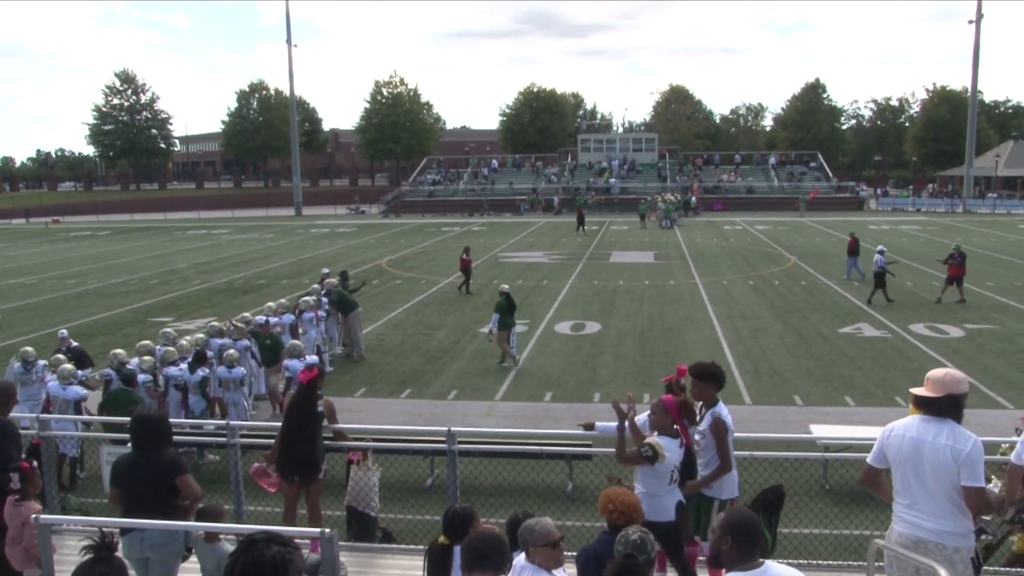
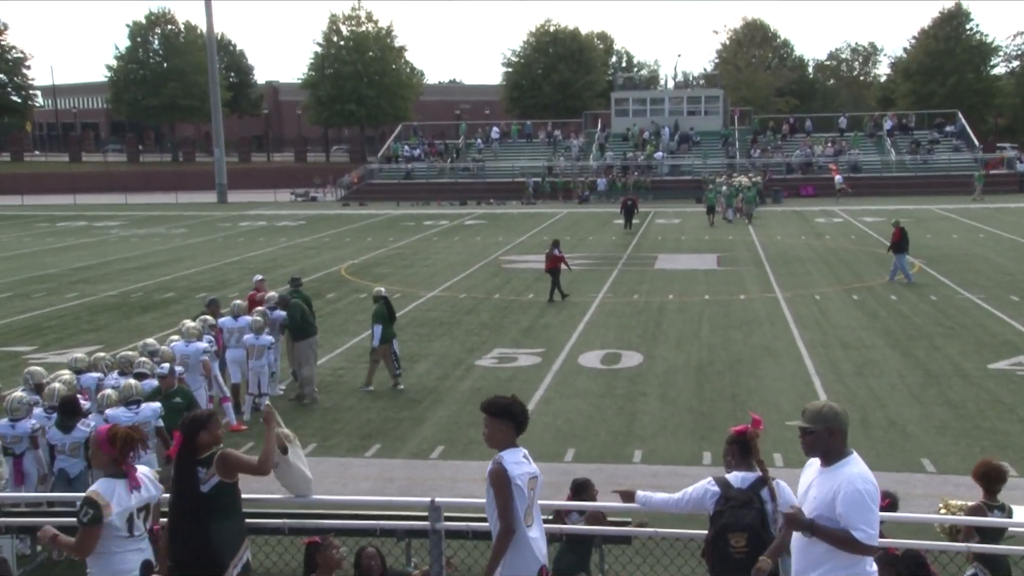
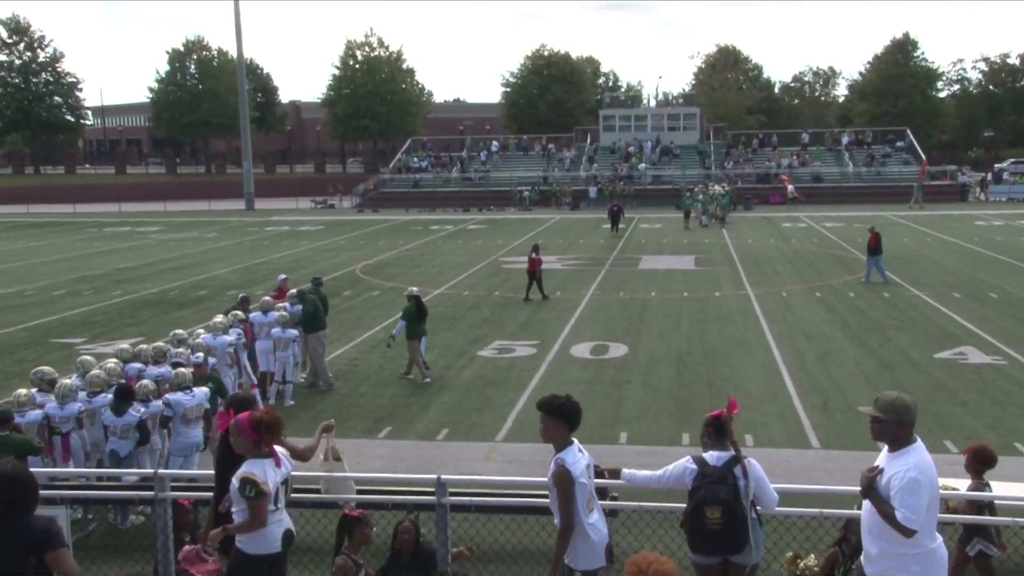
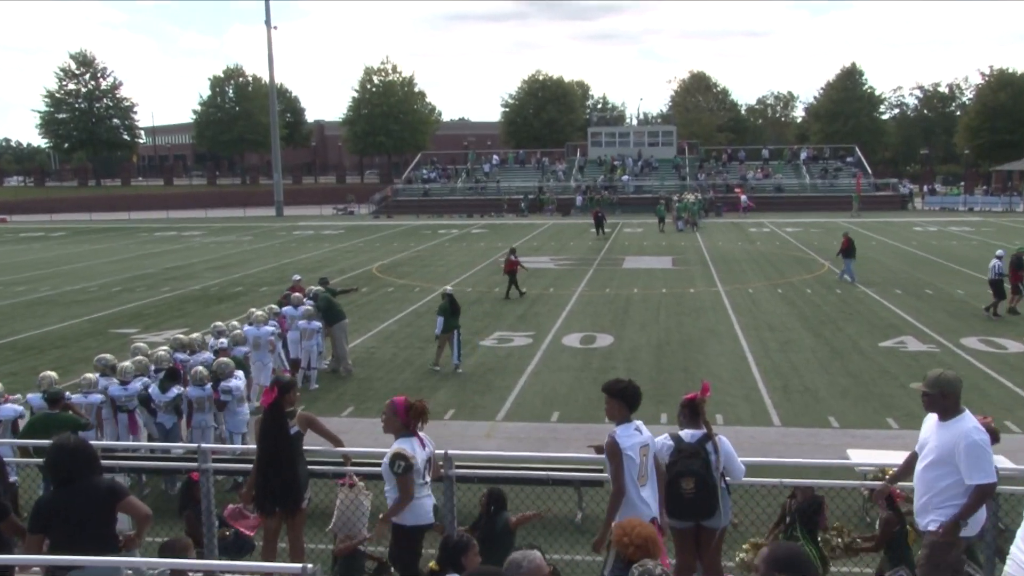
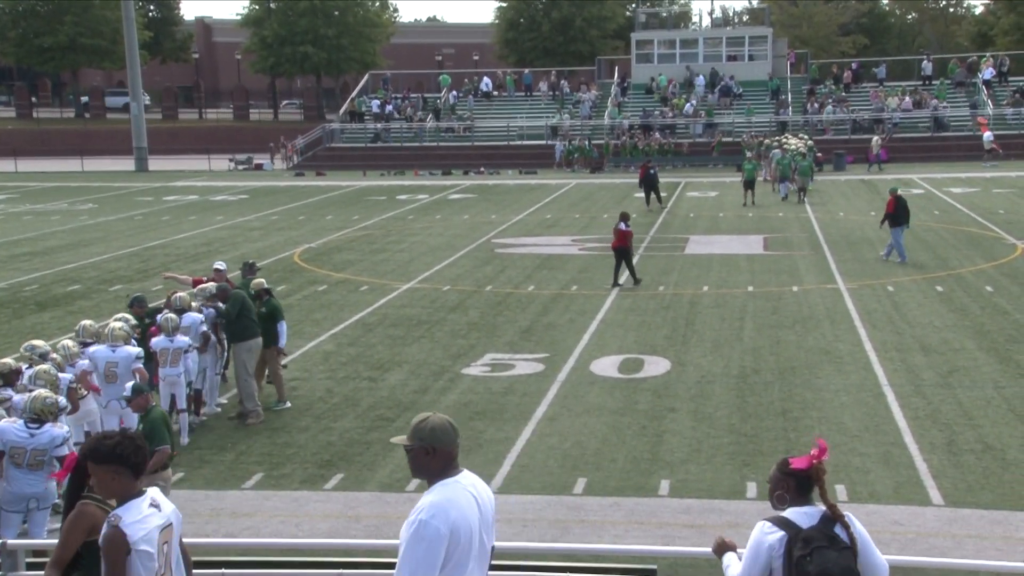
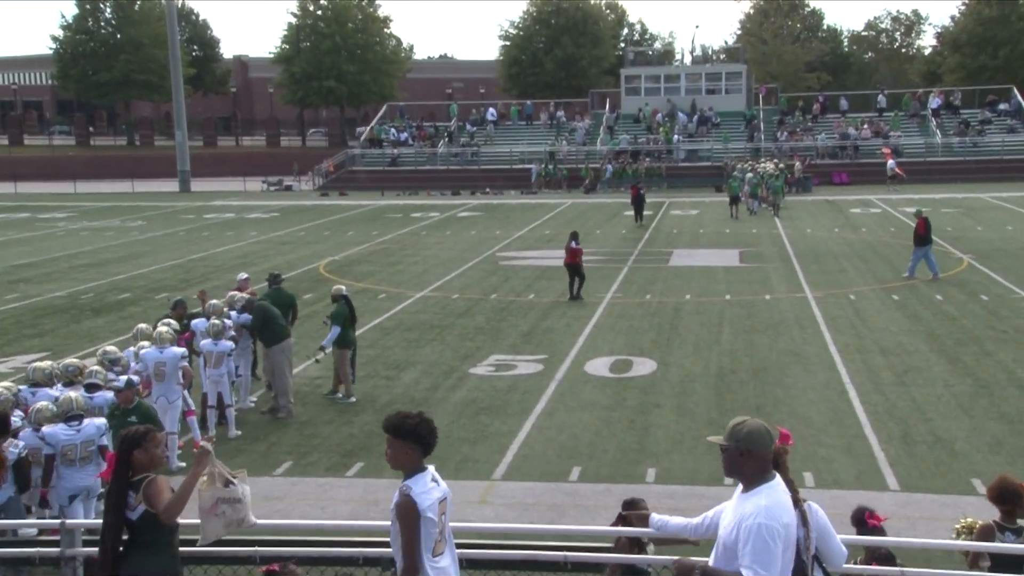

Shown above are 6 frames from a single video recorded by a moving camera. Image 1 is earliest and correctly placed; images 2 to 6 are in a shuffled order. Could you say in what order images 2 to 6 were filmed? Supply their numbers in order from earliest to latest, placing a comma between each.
4, 3, 2, 6, 5
